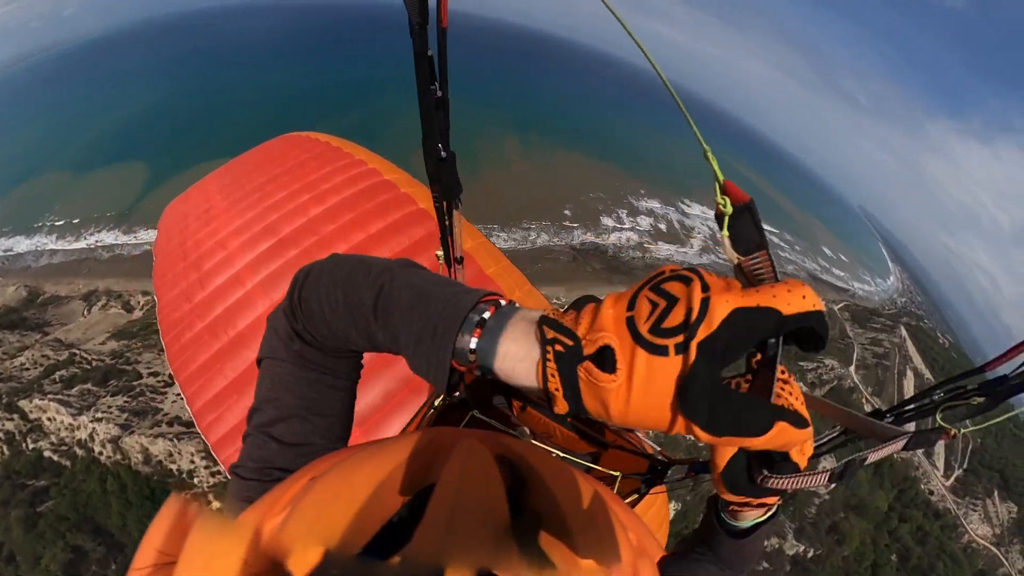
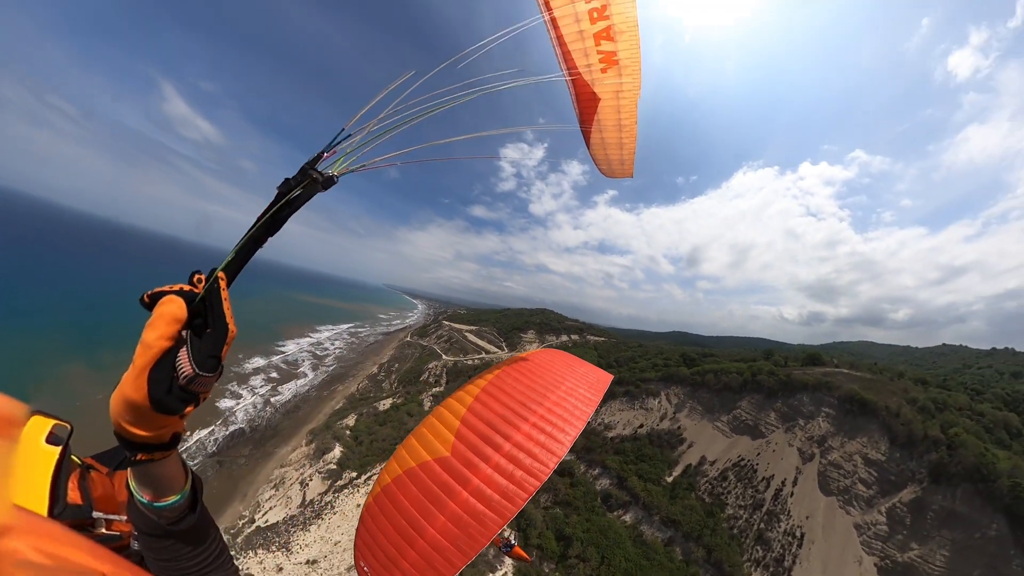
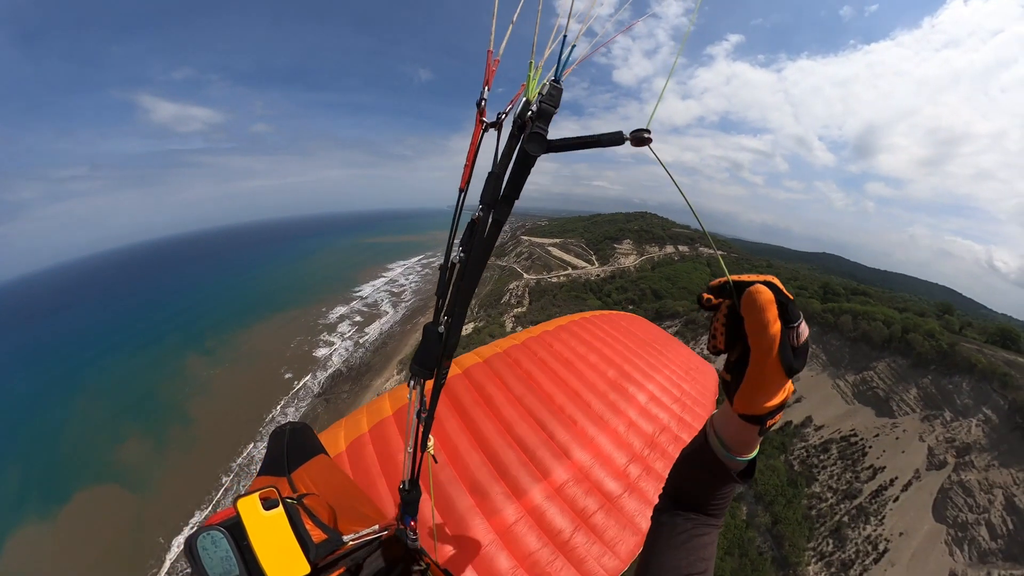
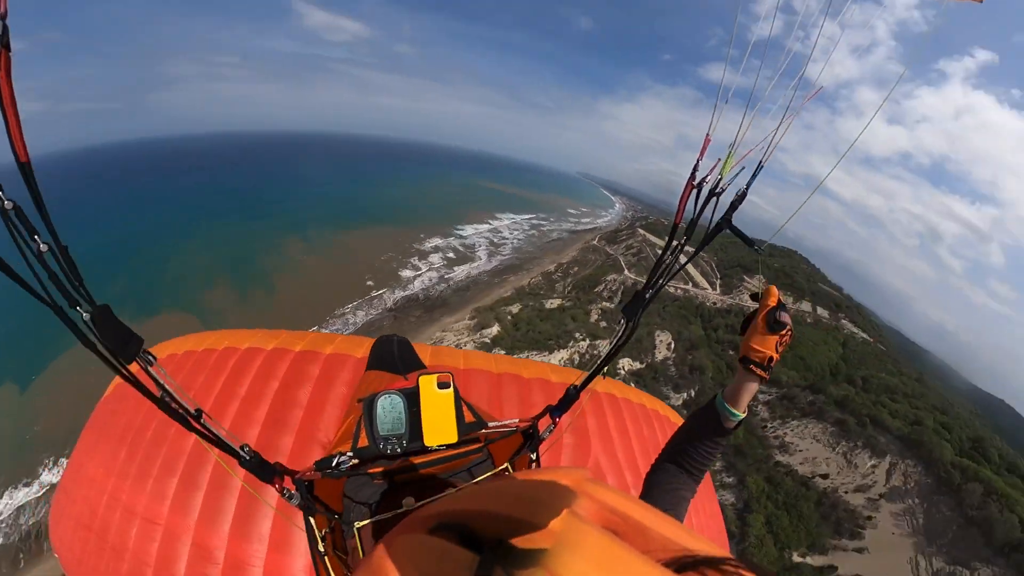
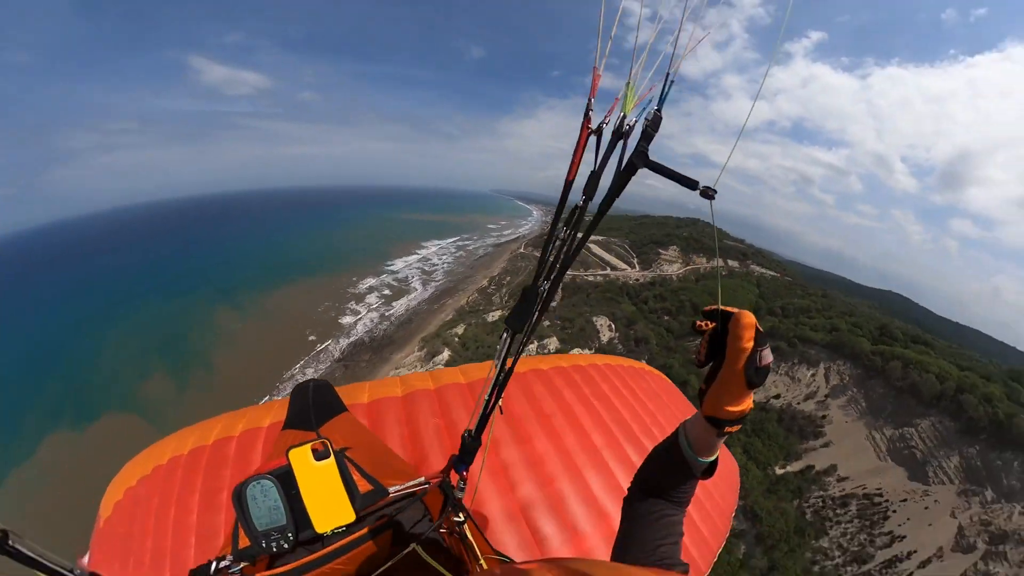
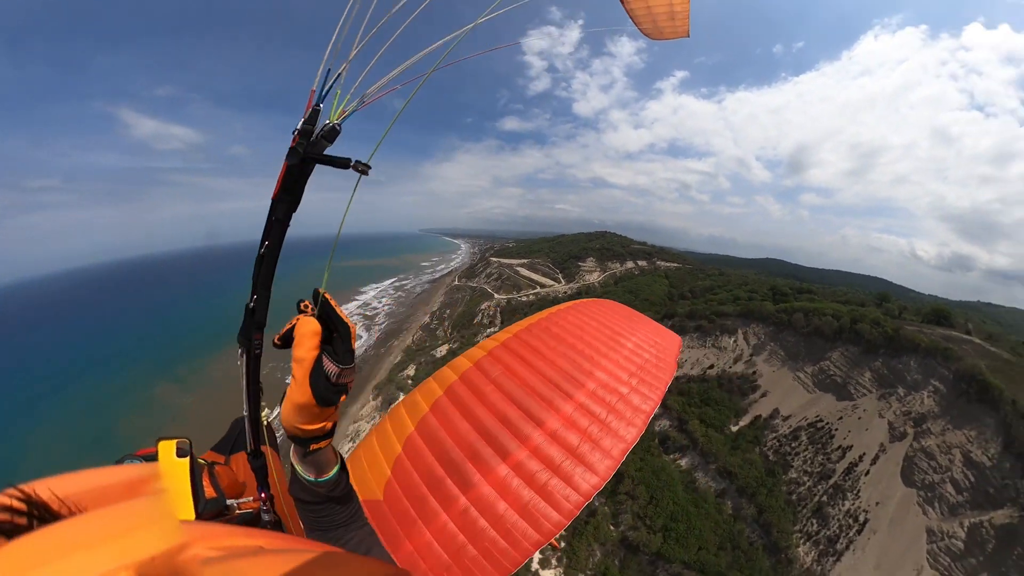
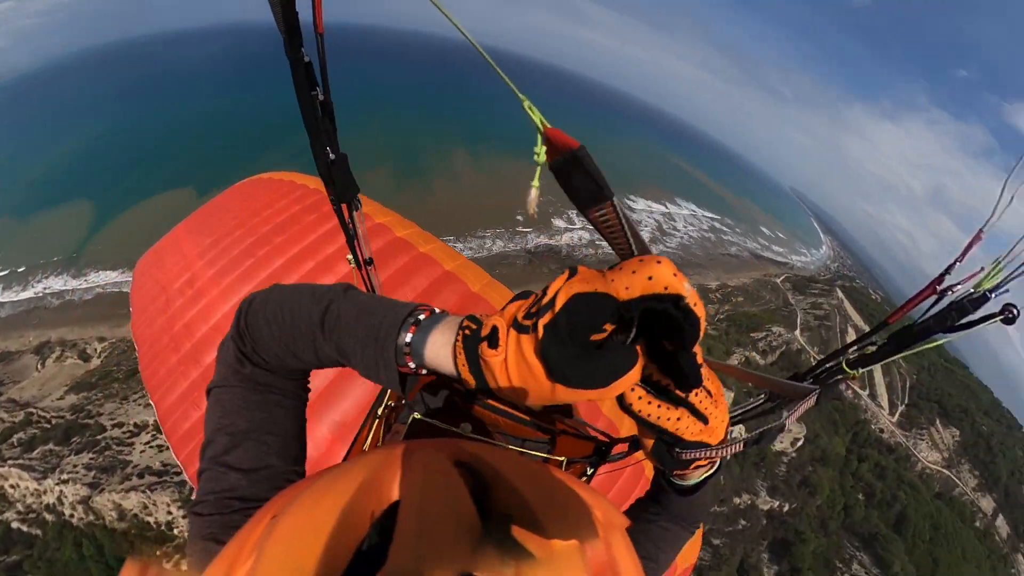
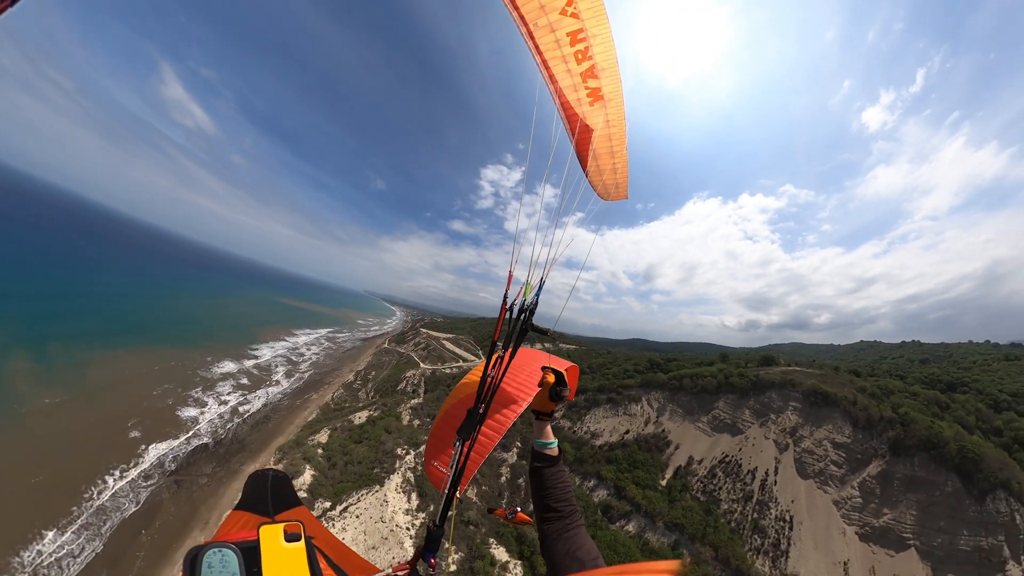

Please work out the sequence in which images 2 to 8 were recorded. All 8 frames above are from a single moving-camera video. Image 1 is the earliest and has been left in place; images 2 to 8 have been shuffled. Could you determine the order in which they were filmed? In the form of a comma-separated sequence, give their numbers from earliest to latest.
7, 4, 5, 3, 6, 2, 8
